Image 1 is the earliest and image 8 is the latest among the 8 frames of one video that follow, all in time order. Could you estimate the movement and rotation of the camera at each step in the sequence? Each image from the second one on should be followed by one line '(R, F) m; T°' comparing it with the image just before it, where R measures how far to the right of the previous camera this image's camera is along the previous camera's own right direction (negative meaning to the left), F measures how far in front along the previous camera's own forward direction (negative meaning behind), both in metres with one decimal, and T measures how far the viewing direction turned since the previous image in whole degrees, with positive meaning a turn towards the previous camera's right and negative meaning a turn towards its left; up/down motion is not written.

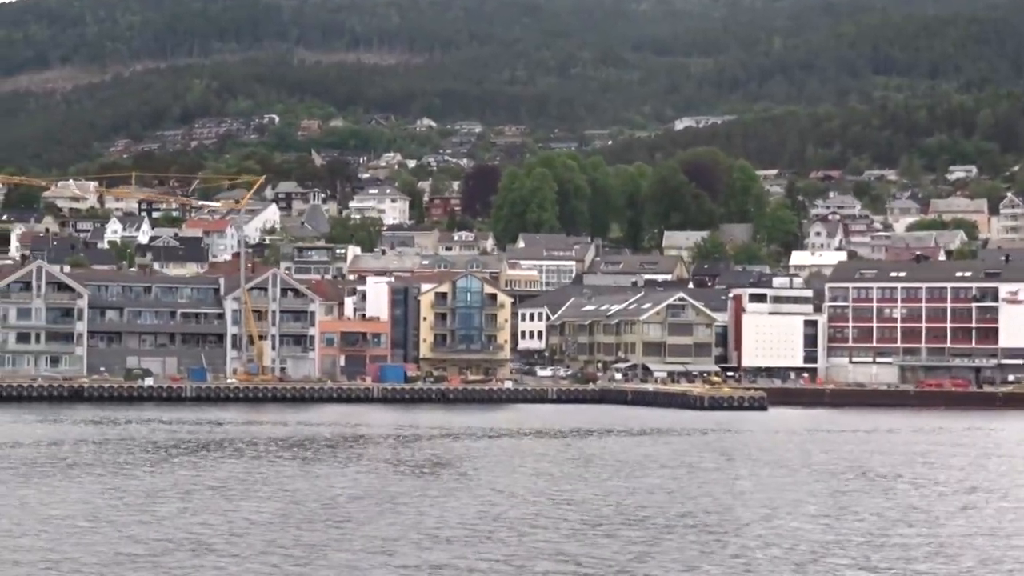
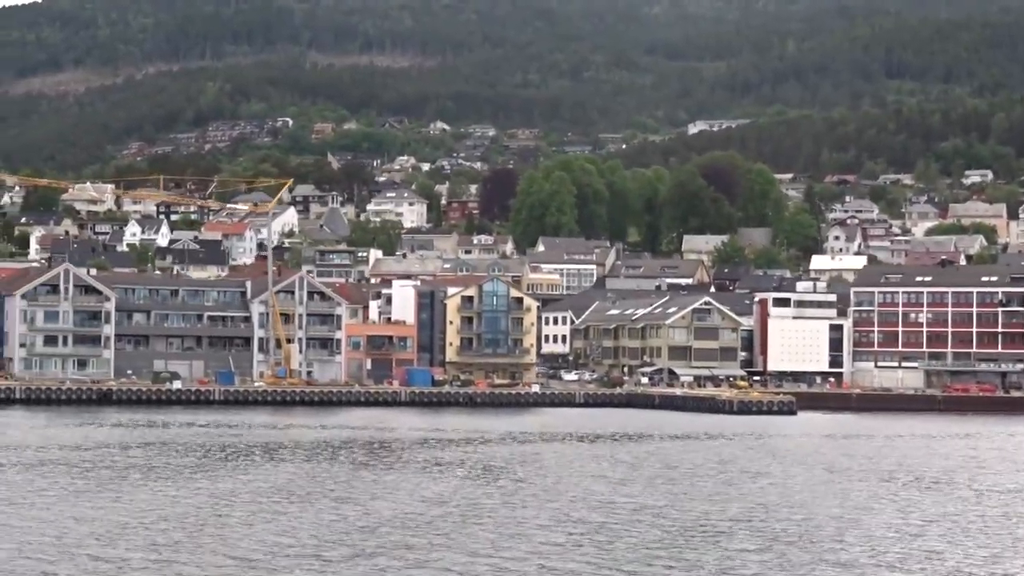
(-0.6, 0.0) m; 0°
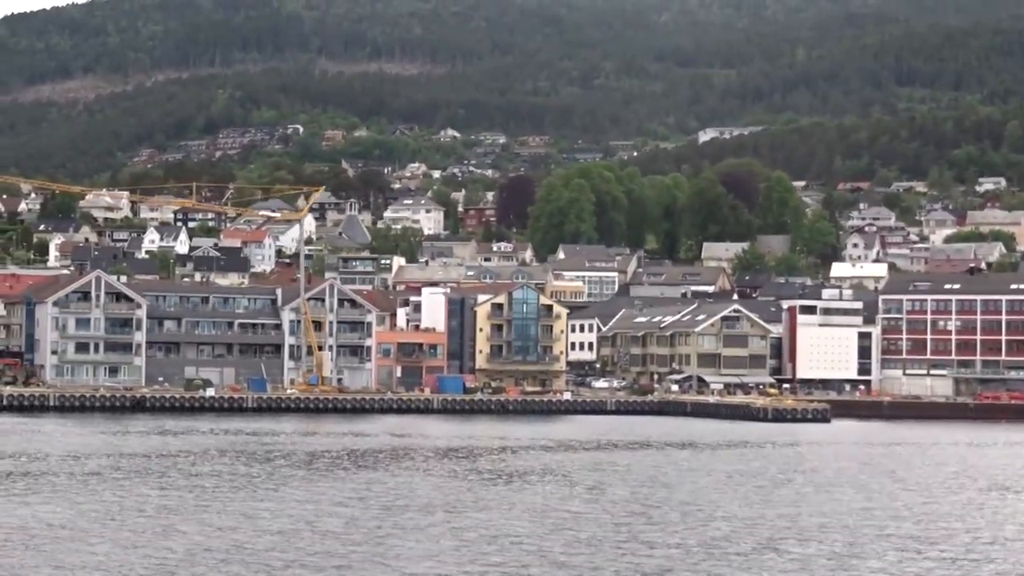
(-0.8, +0.1) m; 0°
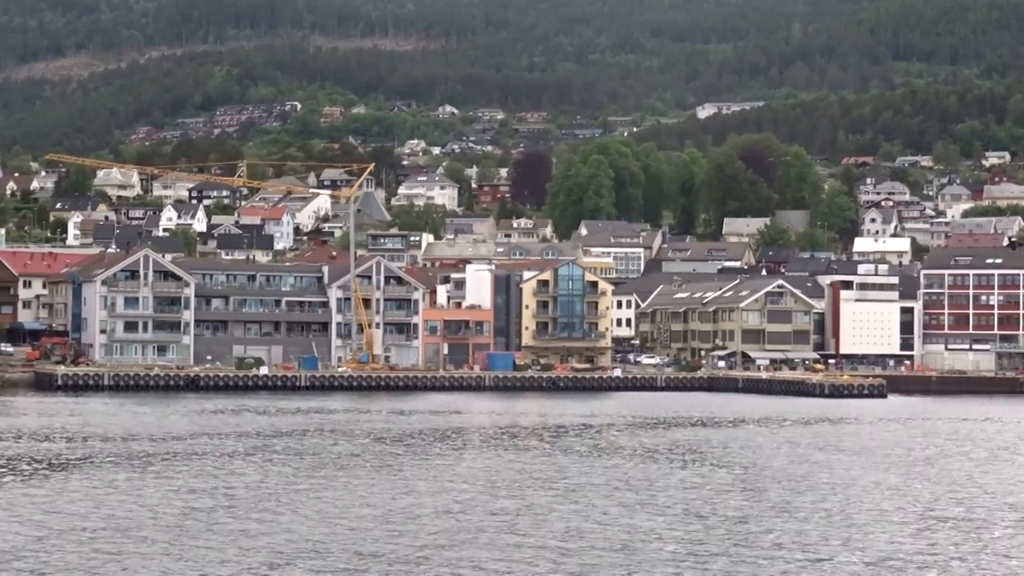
(-2.0, +0.2) m; +1°
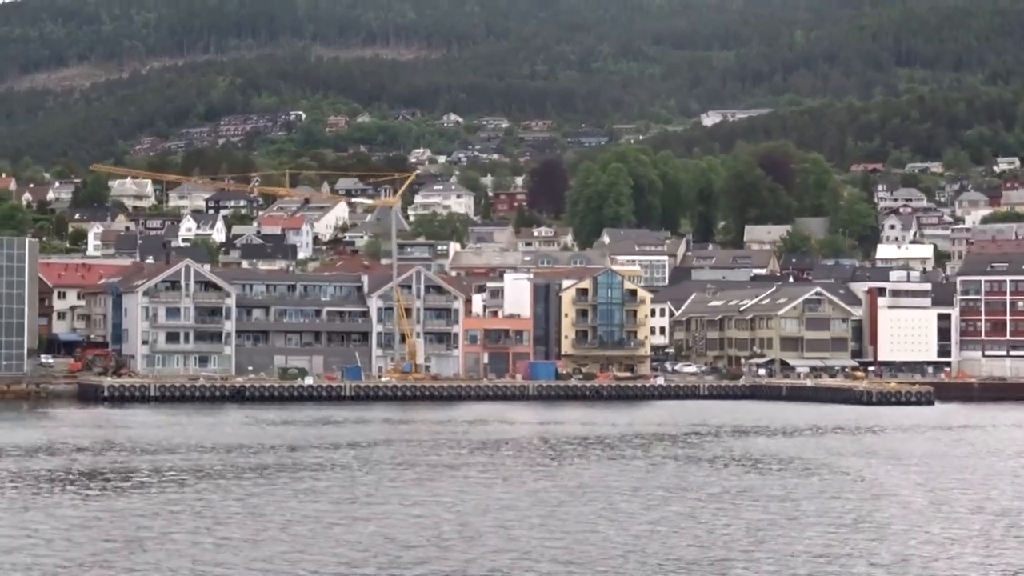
(-1.5, +0.2) m; 0°
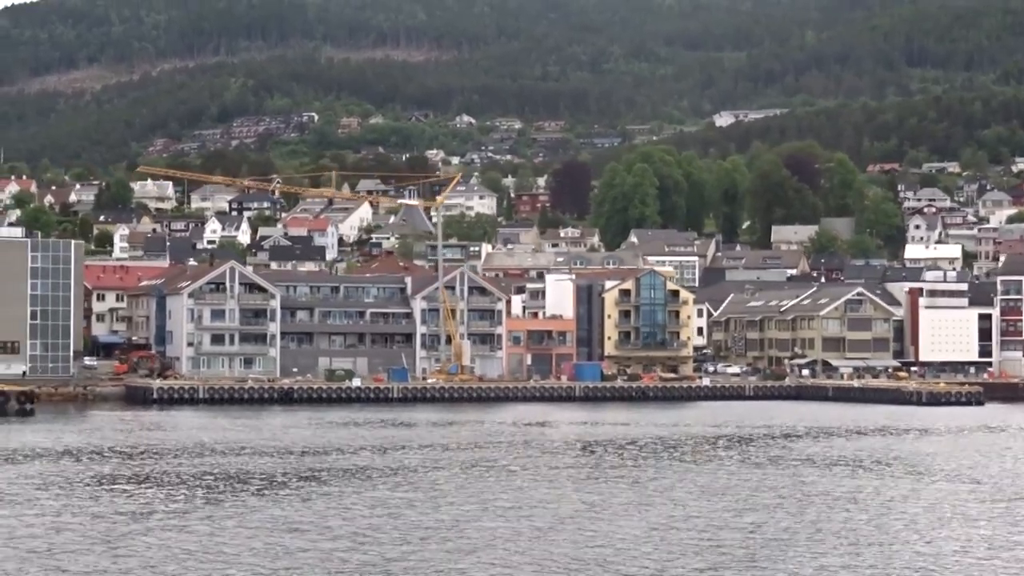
(-1.3, +0.1) m; 0°
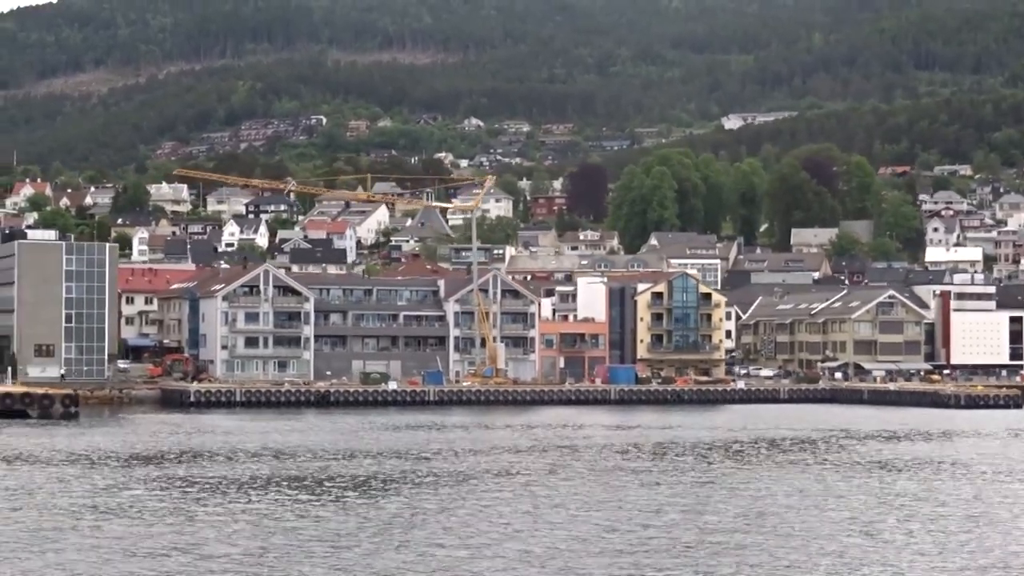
(-1.0, +0.1) m; 0°
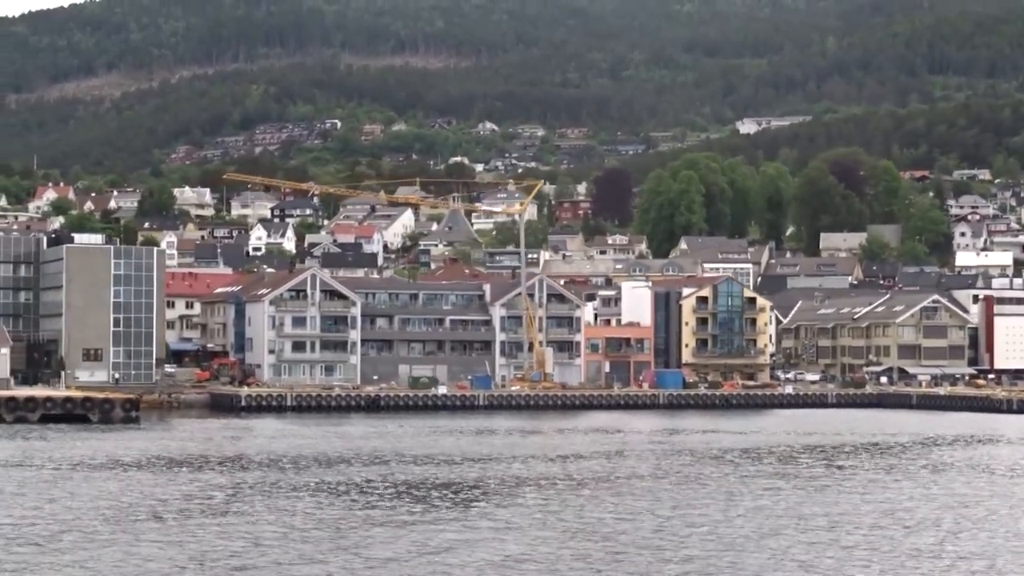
(-1.3, +0.1) m; 0°
